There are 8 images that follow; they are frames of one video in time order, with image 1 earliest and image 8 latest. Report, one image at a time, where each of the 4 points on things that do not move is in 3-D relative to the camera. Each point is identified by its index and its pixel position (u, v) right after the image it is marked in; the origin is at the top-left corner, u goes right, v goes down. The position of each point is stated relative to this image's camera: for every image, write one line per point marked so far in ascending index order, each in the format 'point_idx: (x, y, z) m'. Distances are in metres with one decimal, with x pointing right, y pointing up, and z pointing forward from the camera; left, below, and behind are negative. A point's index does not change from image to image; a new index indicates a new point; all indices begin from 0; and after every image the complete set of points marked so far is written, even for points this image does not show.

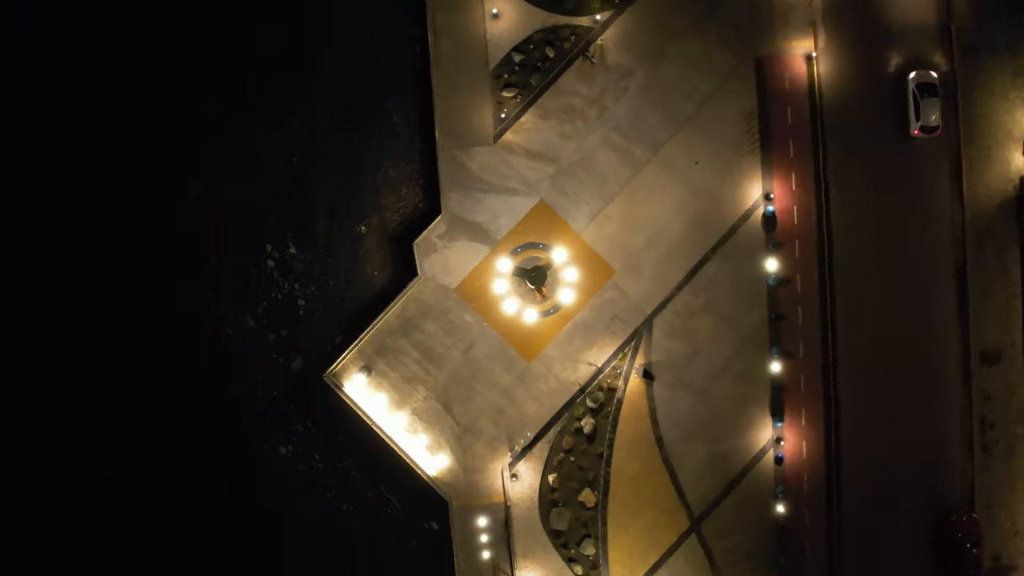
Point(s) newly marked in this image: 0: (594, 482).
0: (+0.8, -2.0, +9.1) m
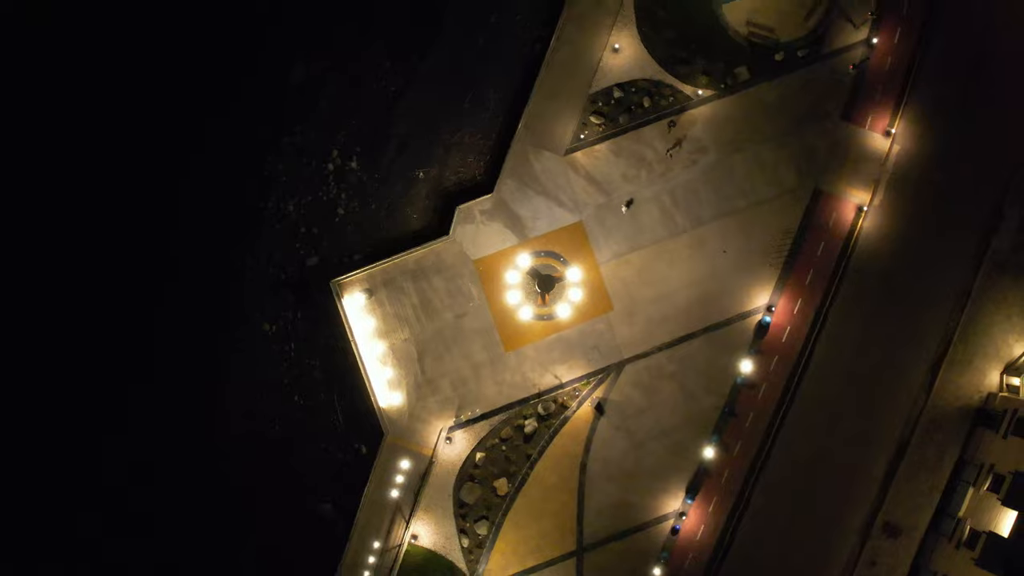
0: (0.0, -2.1, +9.9) m
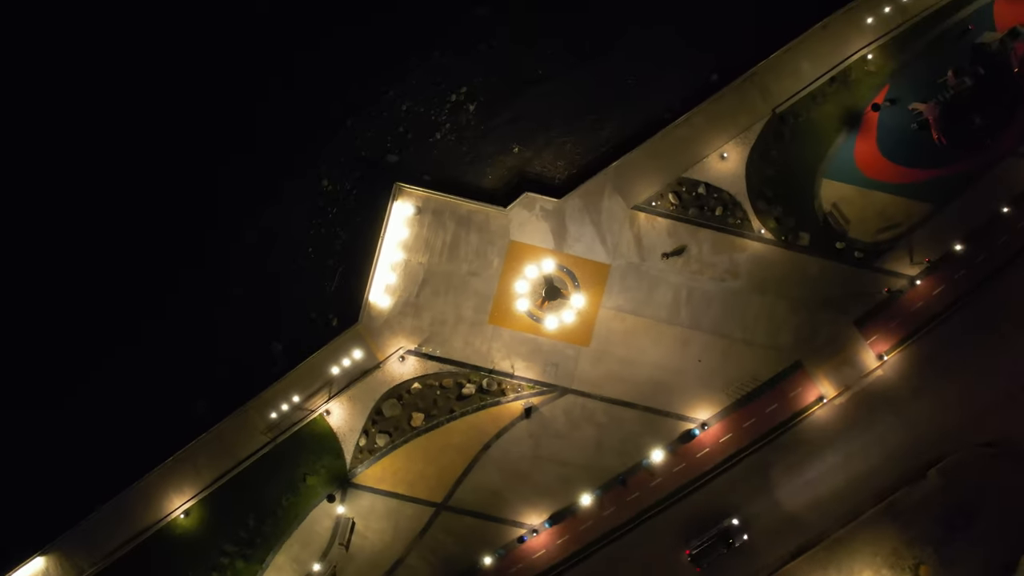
0: (-1.0, -1.6, +11.1) m
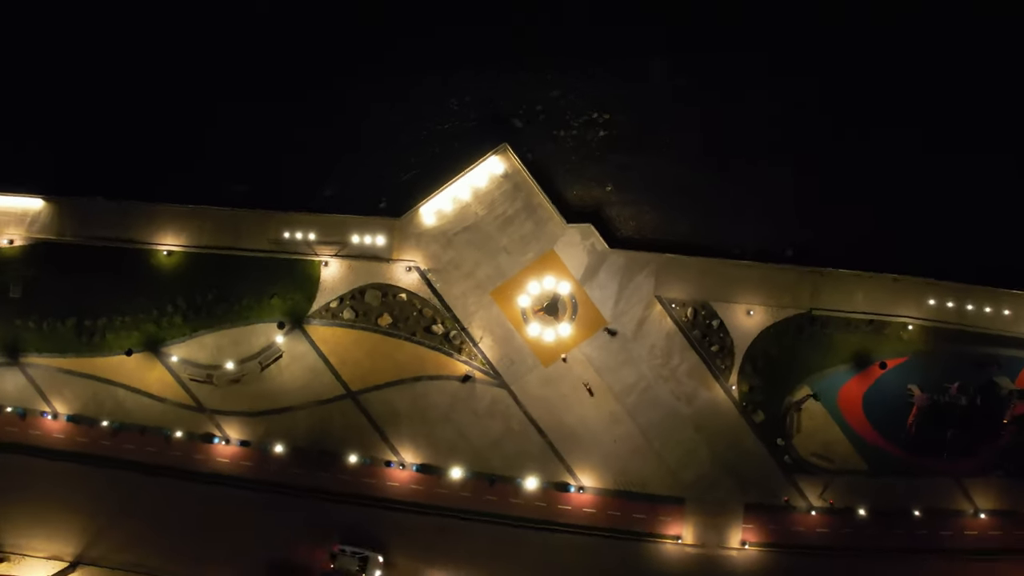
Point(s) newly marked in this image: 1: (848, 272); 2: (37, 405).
0: (-1.6, -0.5, +12.2) m
1: (+4.5, +0.2, +11.9) m
2: (-6.6, -1.6, +12.1) m
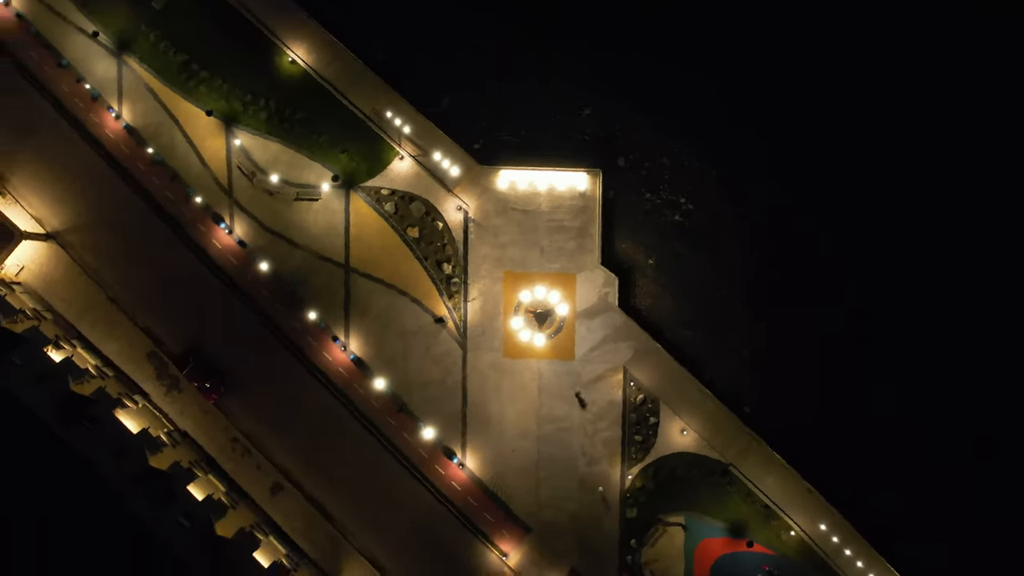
0: (-1.5, +0.7, +13.2) m
1: (+3.9, -2.5, +12.9) m
2: (-6.0, +2.8, +13.1) m
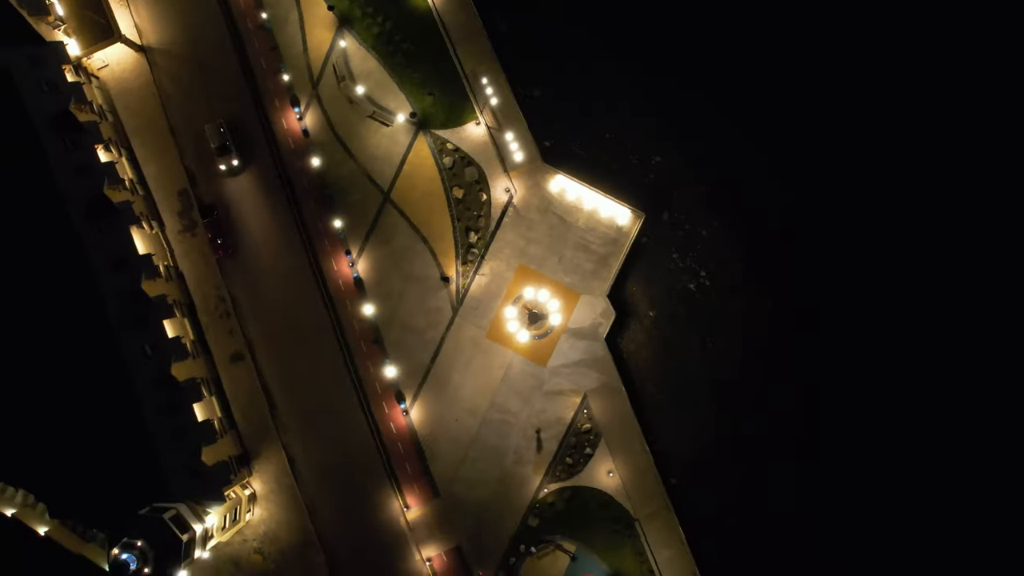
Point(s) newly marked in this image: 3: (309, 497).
0: (-0.9, +1.4, +13.8) m
1: (+2.6, -3.8, +13.5) m
2: (-4.1, +5.2, +13.7) m
3: (-3.1, -3.2, +13.5) m
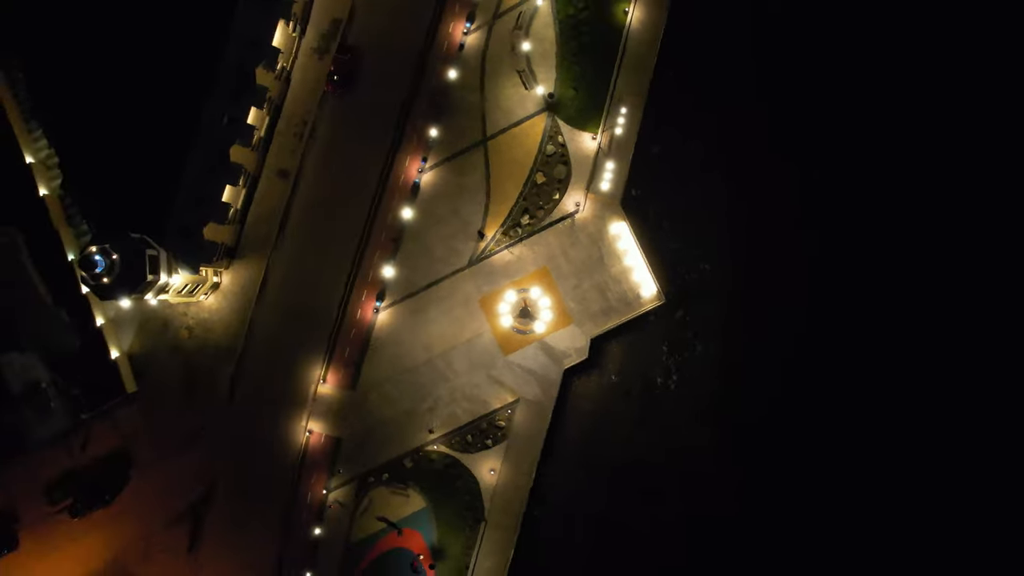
0: (+0.4, +1.8, +14.7) m
1: (0.0, -4.4, +14.5) m
2: (+0.2, +6.8, +14.6) m
3: (-4.2, -0.5, +14.5) m
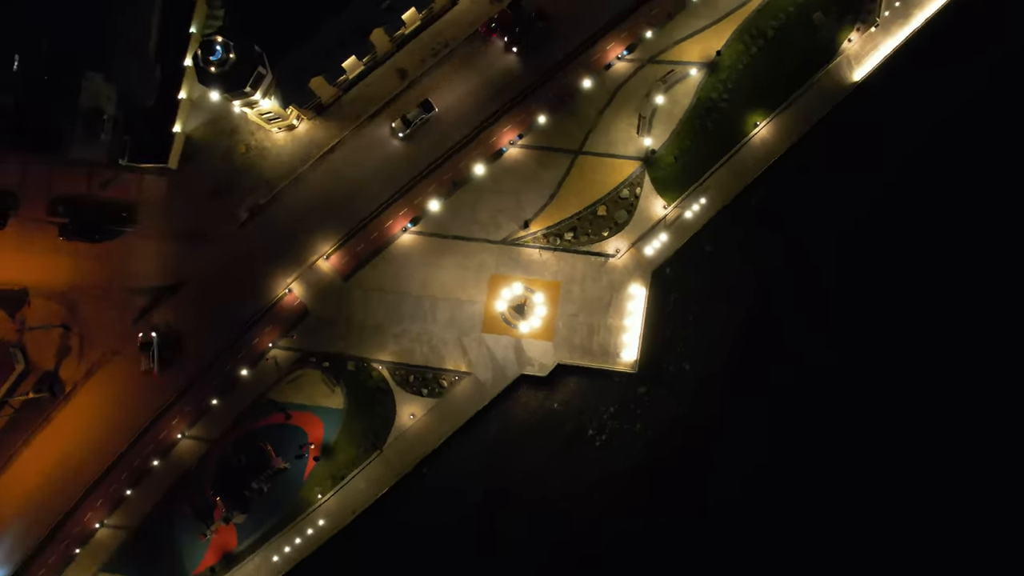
0: (+1.5, +1.4, +15.6) m
1: (-2.3, -3.6, +15.4) m
2: (+4.1, +5.7, +15.4) m
3: (-3.6, +2.0, +15.4) m
